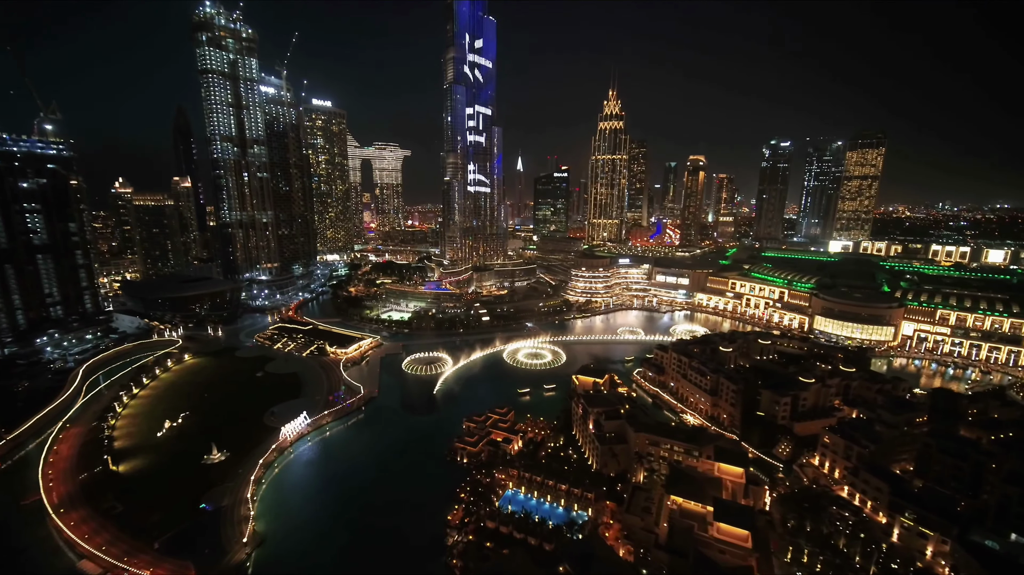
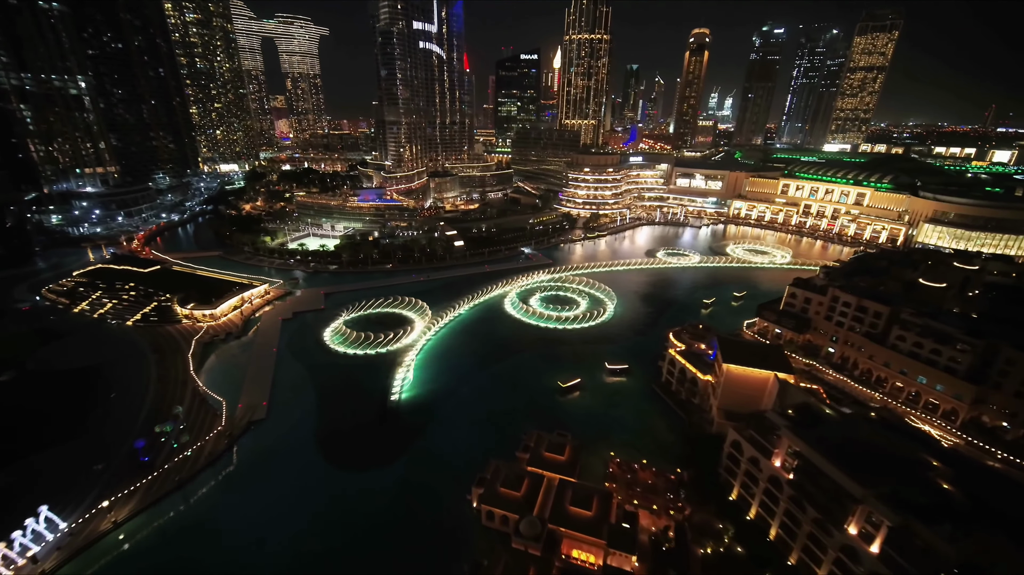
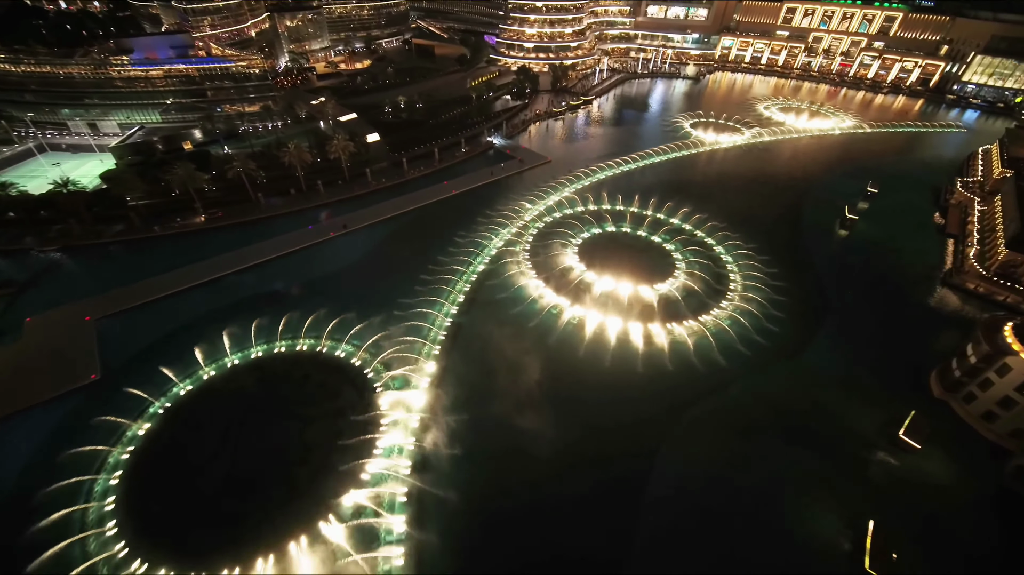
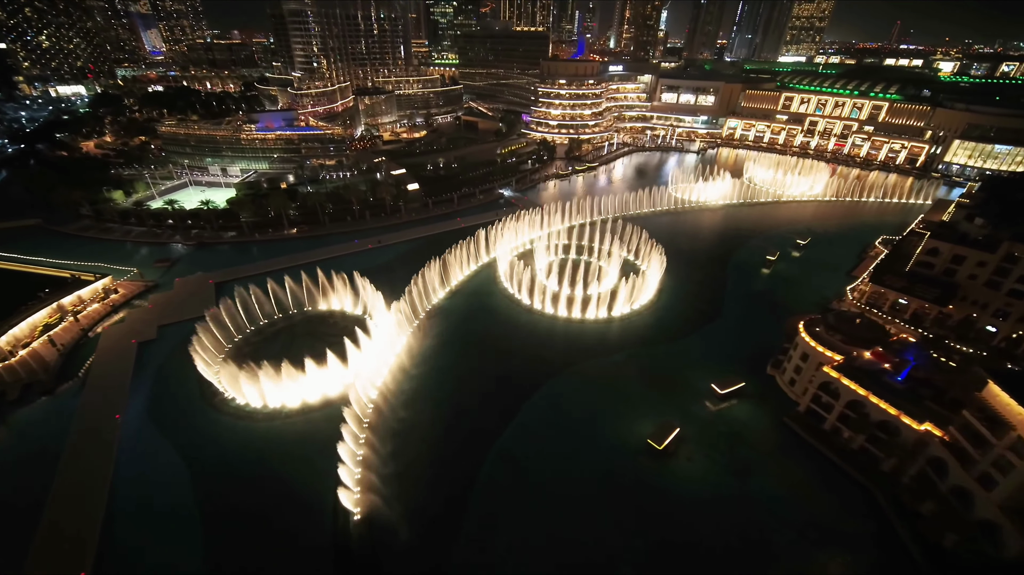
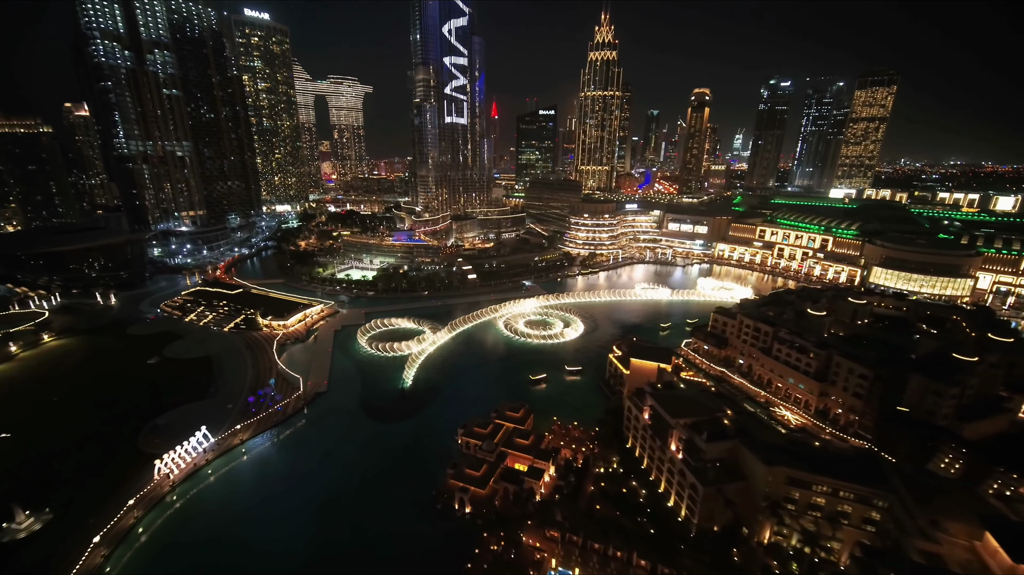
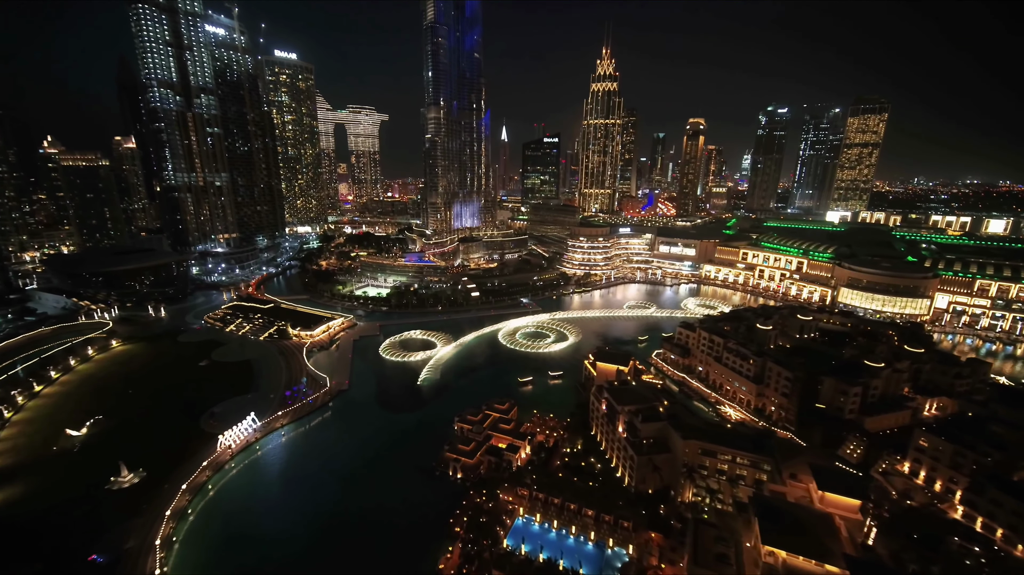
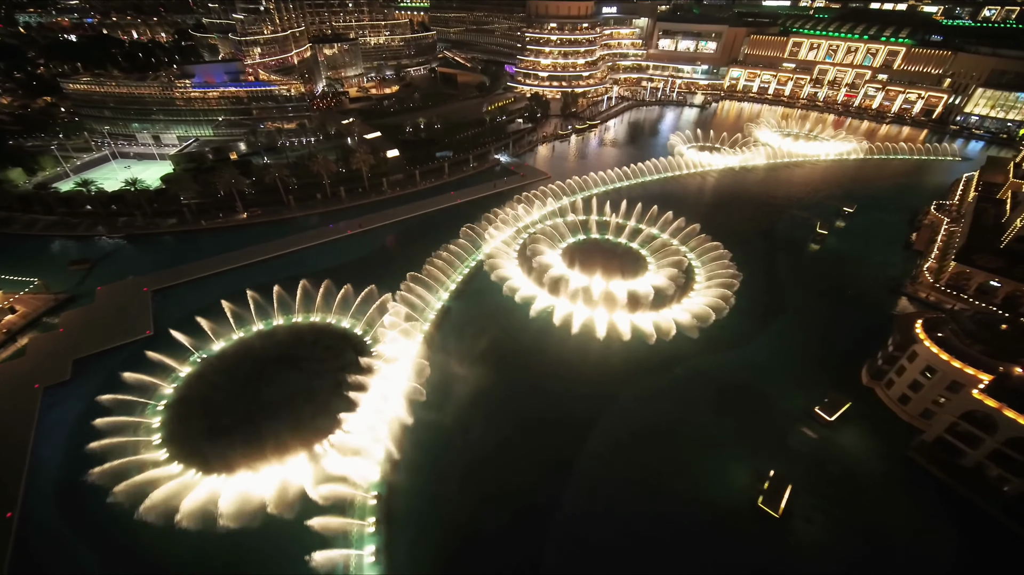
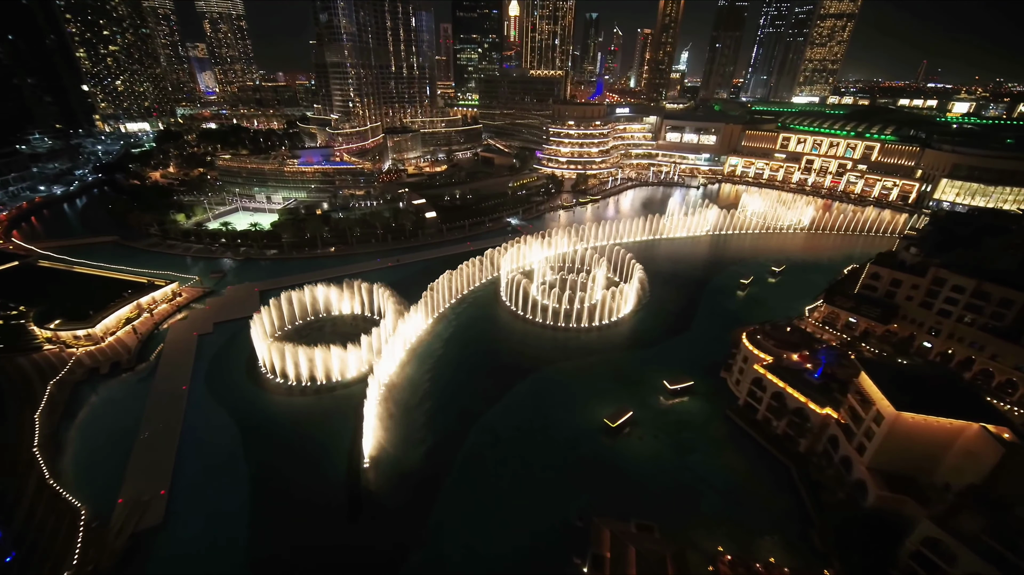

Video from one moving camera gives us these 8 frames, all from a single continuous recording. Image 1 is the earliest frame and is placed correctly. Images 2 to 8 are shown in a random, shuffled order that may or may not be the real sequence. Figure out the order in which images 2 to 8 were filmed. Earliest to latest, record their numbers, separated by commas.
6, 5, 2, 8, 4, 7, 3
